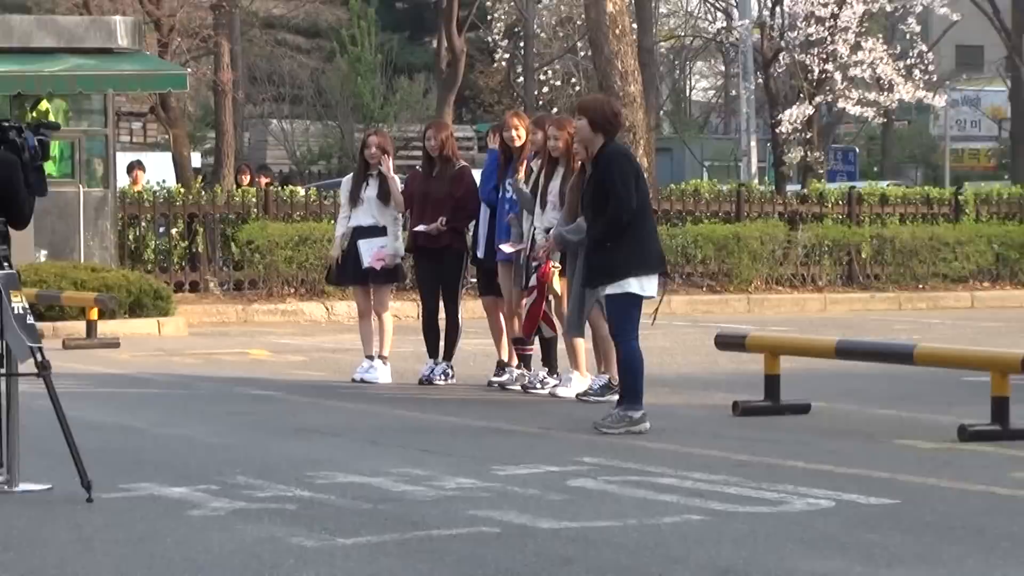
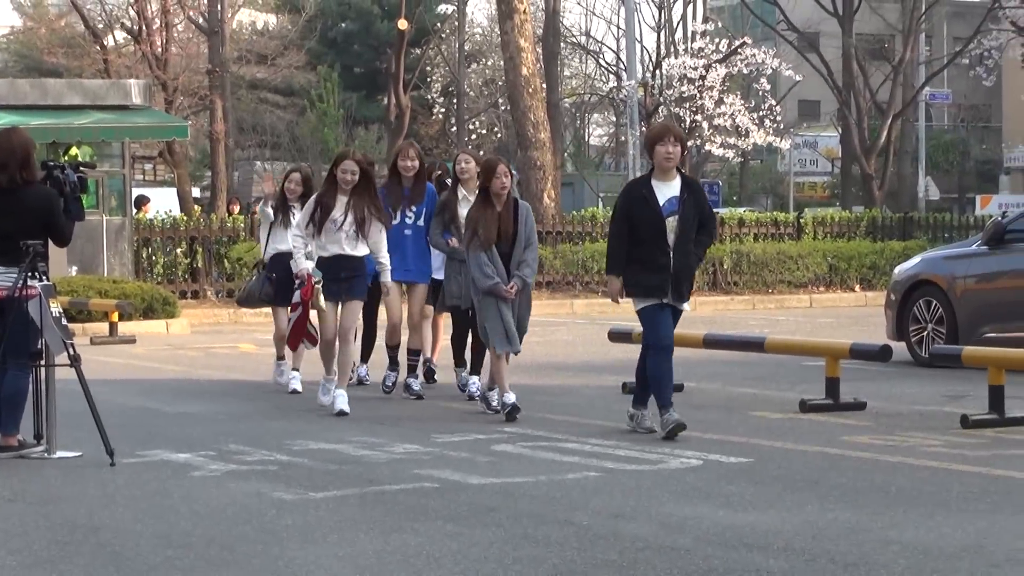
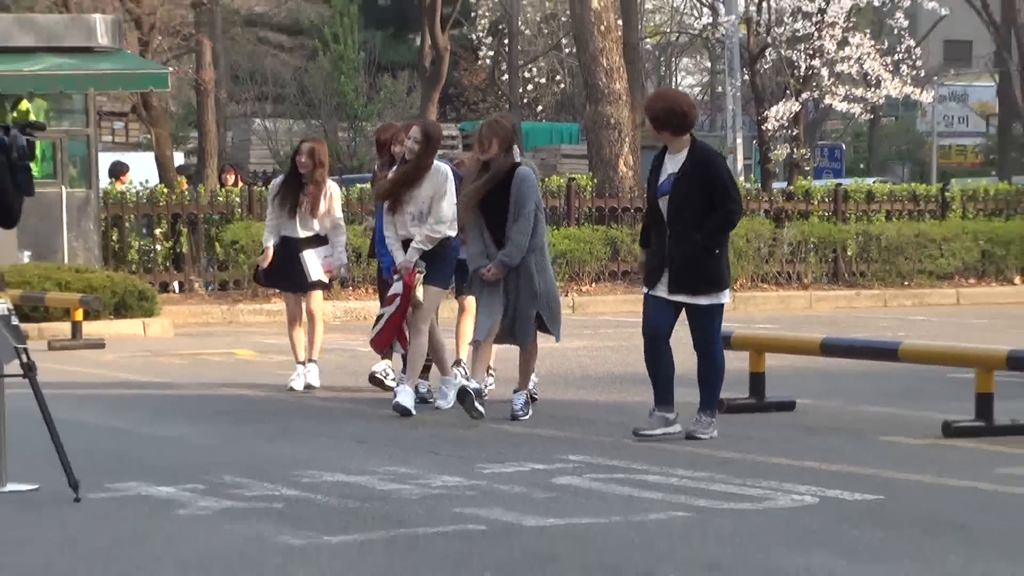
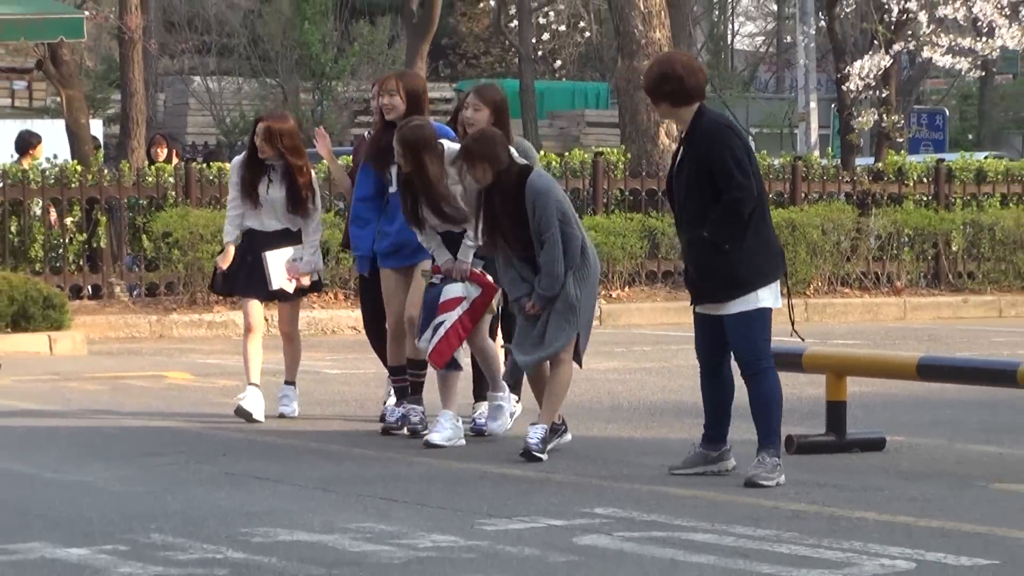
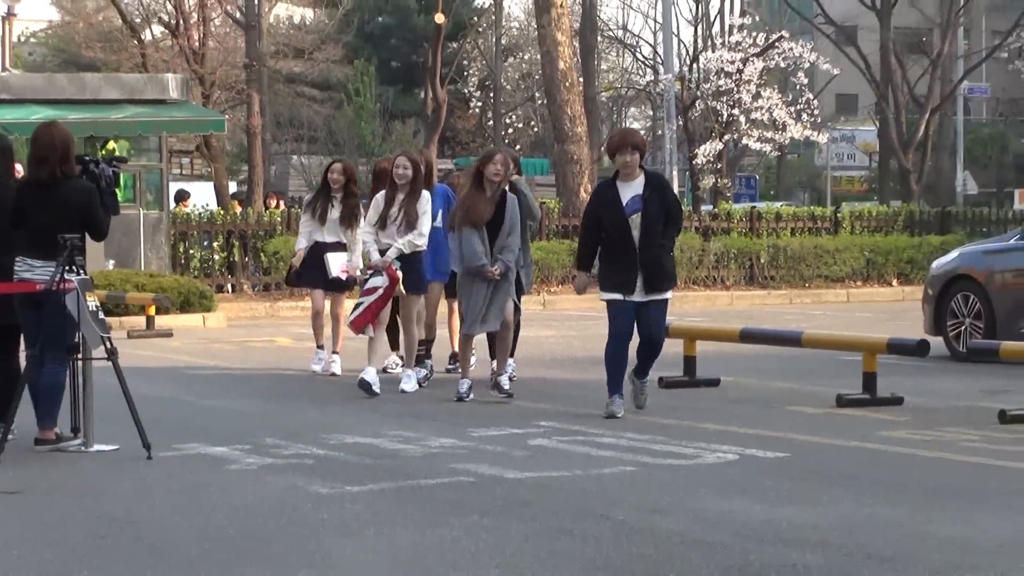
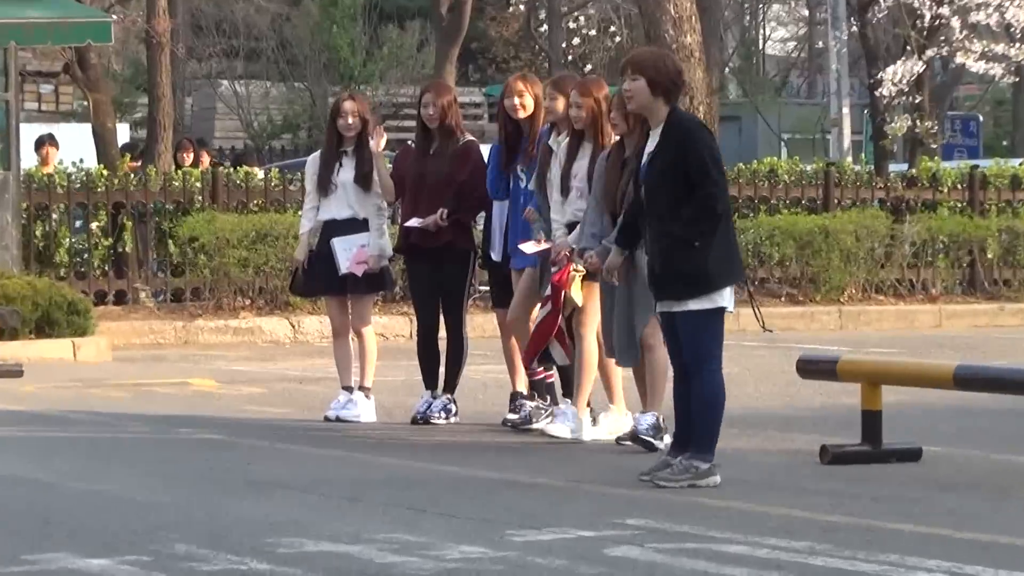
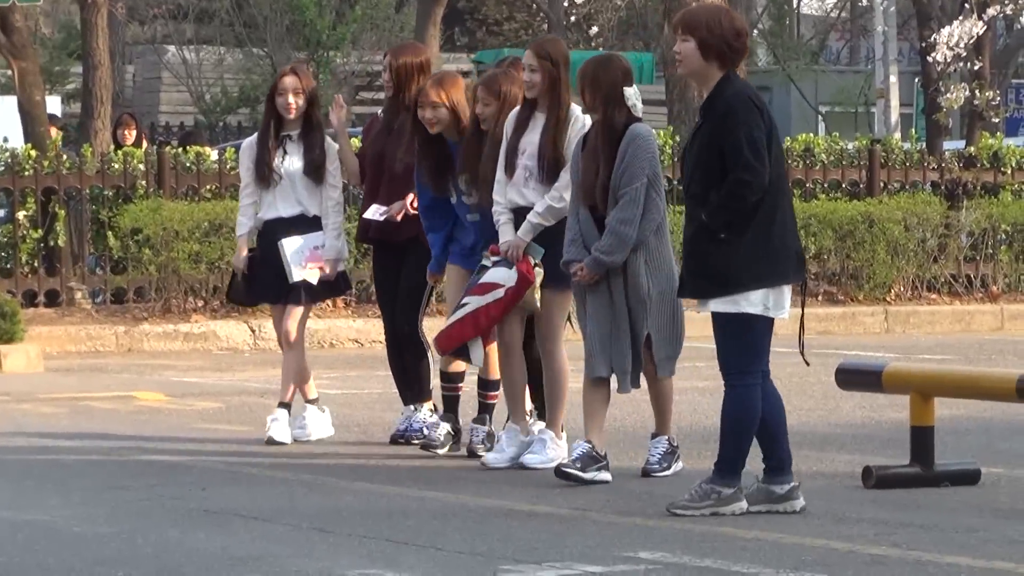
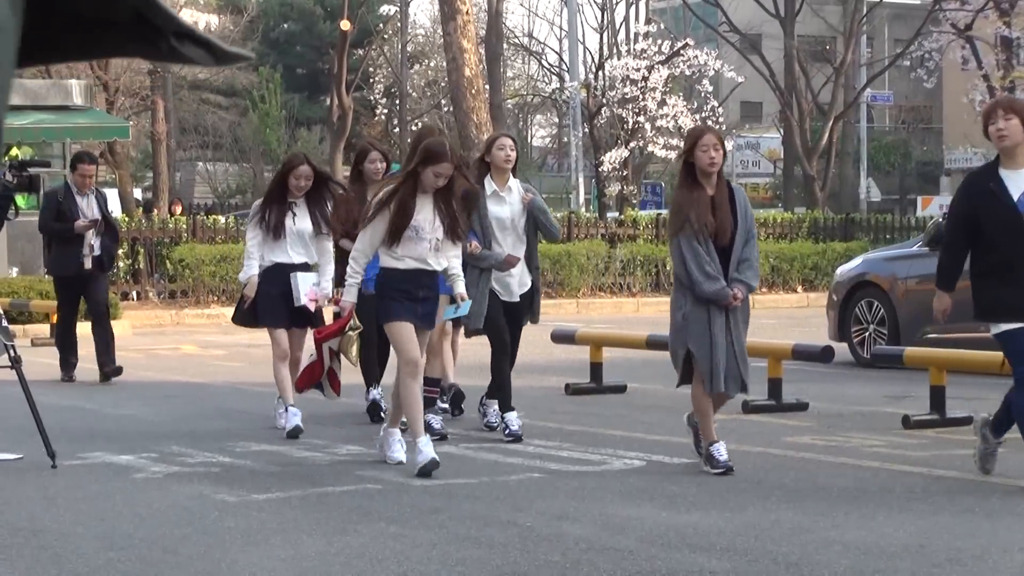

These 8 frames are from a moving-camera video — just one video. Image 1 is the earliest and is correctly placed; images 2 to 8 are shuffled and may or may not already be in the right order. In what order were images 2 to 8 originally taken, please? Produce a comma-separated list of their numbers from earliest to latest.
6, 7, 4, 3, 5, 2, 8
